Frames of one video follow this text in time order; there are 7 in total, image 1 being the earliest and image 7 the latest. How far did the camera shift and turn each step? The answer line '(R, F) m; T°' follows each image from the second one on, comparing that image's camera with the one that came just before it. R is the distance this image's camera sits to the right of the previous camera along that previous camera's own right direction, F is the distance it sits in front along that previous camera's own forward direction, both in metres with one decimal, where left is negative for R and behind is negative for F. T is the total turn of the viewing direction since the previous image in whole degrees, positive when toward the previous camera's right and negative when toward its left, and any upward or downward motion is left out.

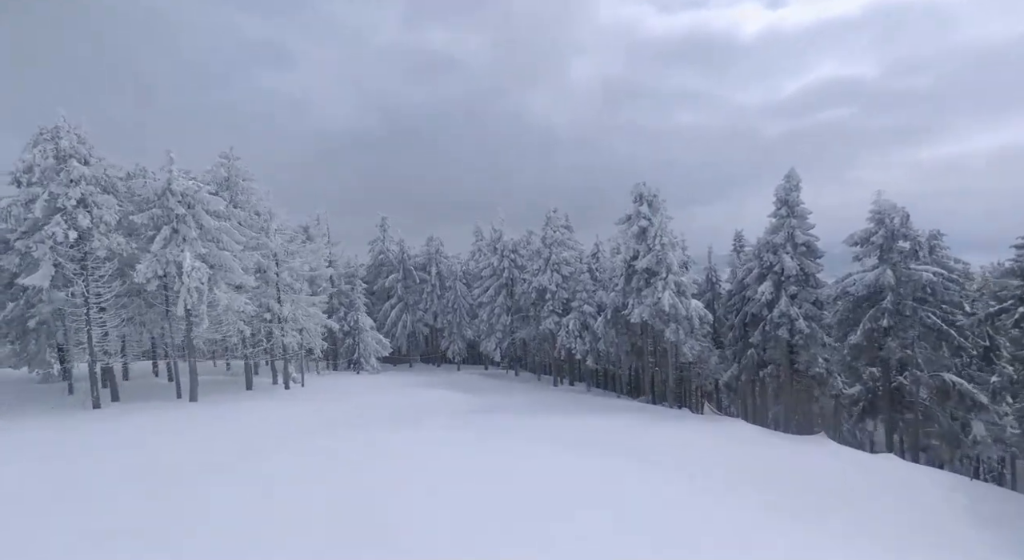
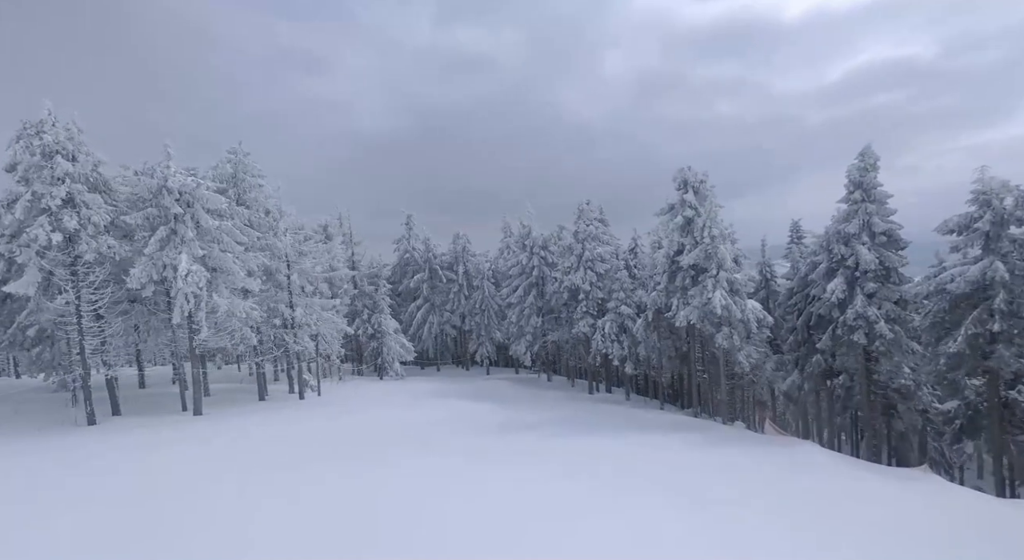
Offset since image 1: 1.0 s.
(+0.3, +3.6) m; -3°
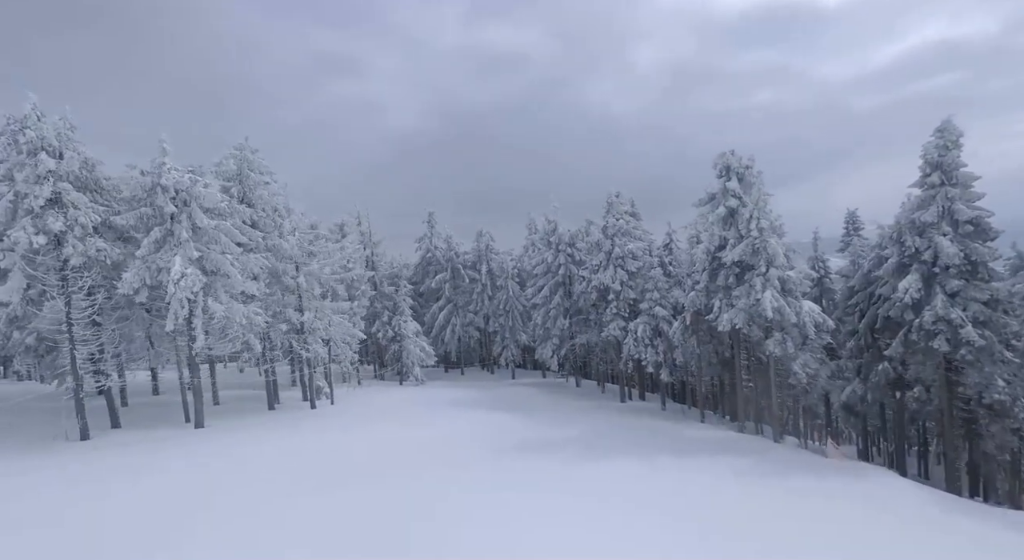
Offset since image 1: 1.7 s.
(+0.4, +2.9) m; -3°
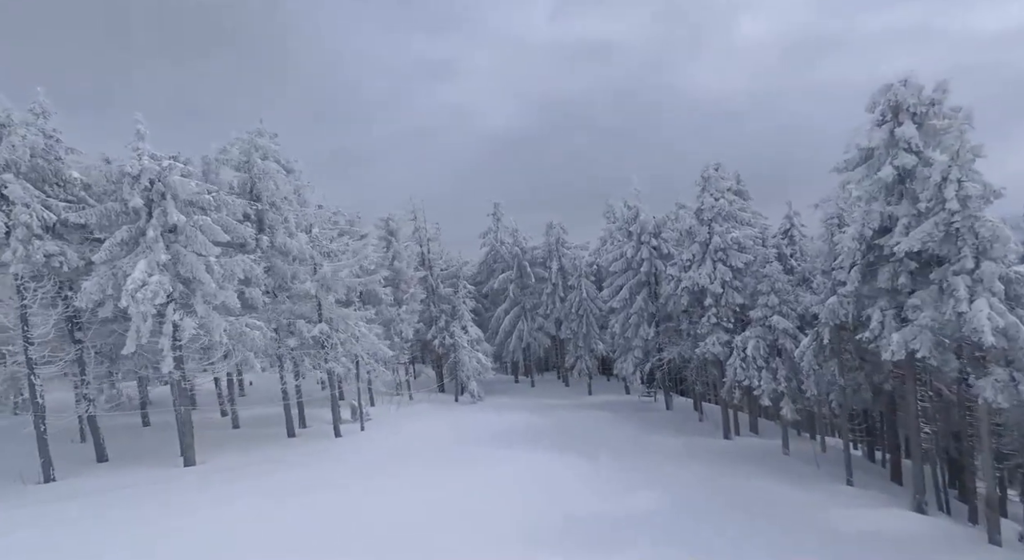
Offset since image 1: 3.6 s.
(+1.1, +7.7) m; -8°
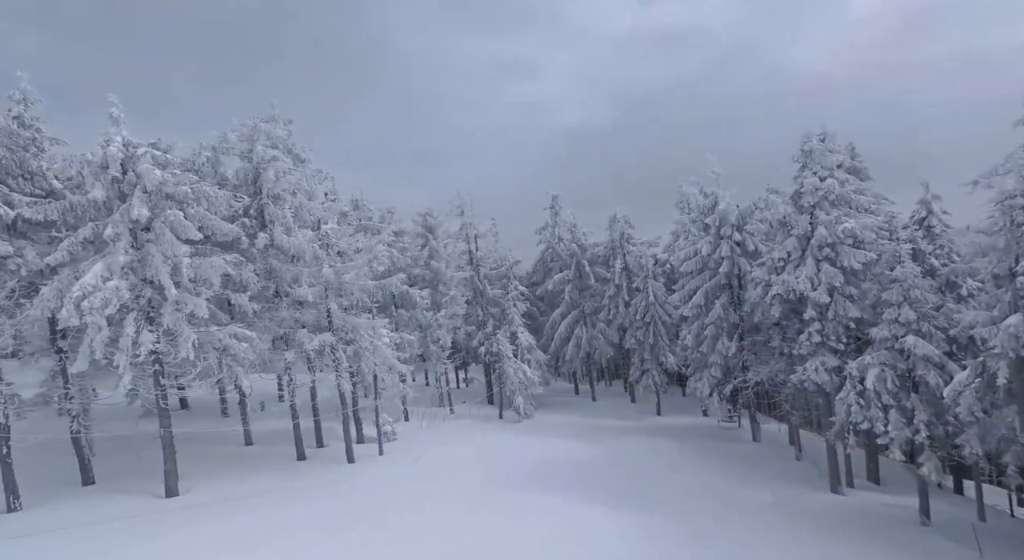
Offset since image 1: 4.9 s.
(+1.2, +5.3) m; -7°
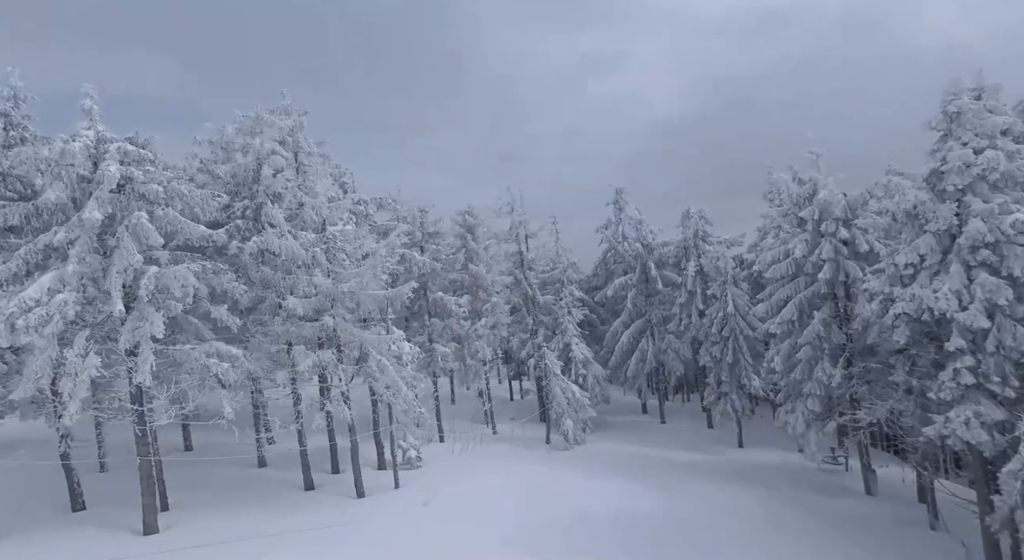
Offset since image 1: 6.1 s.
(+1.4, +4.7) m; -7°
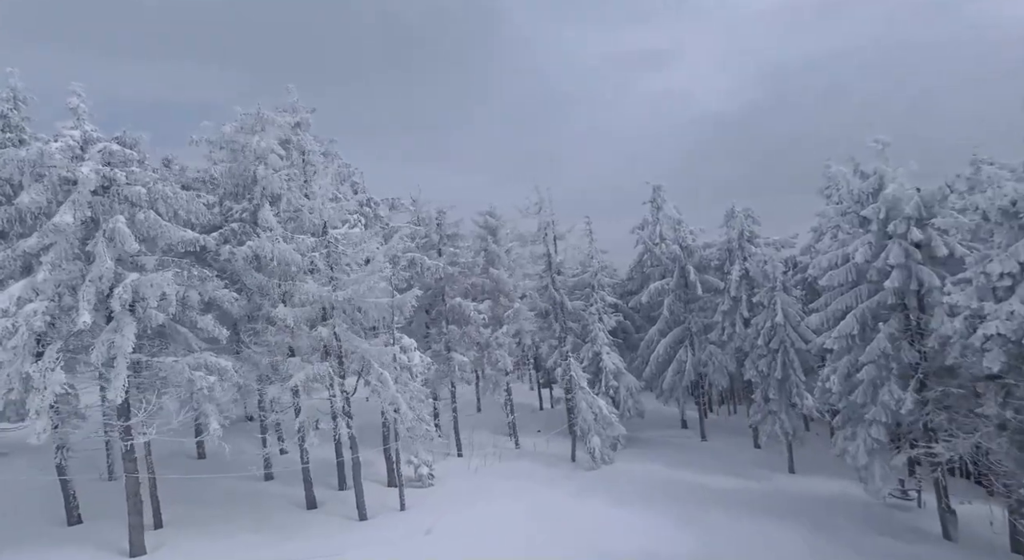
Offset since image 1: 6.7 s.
(+0.8, +2.3) m; -4°
